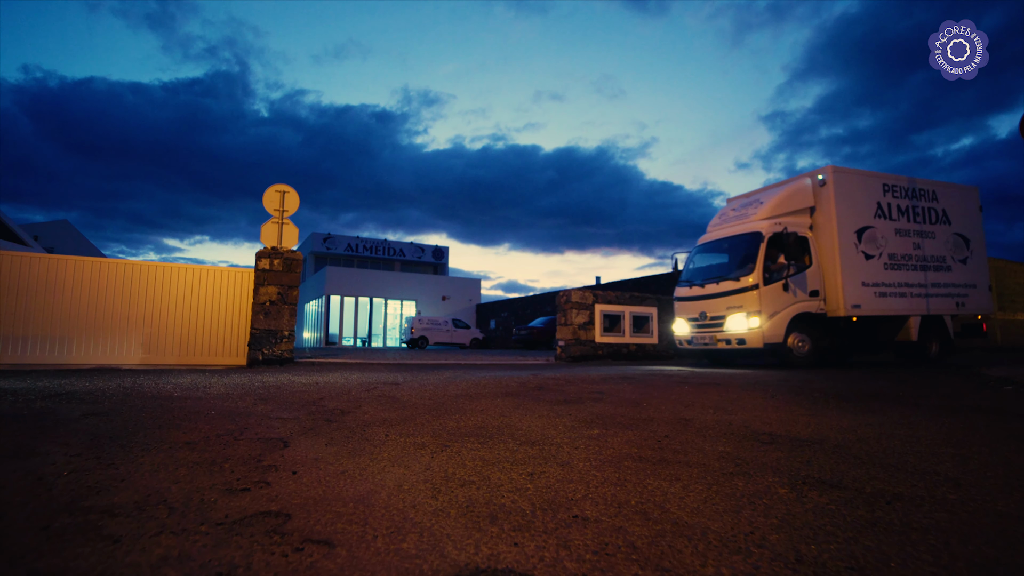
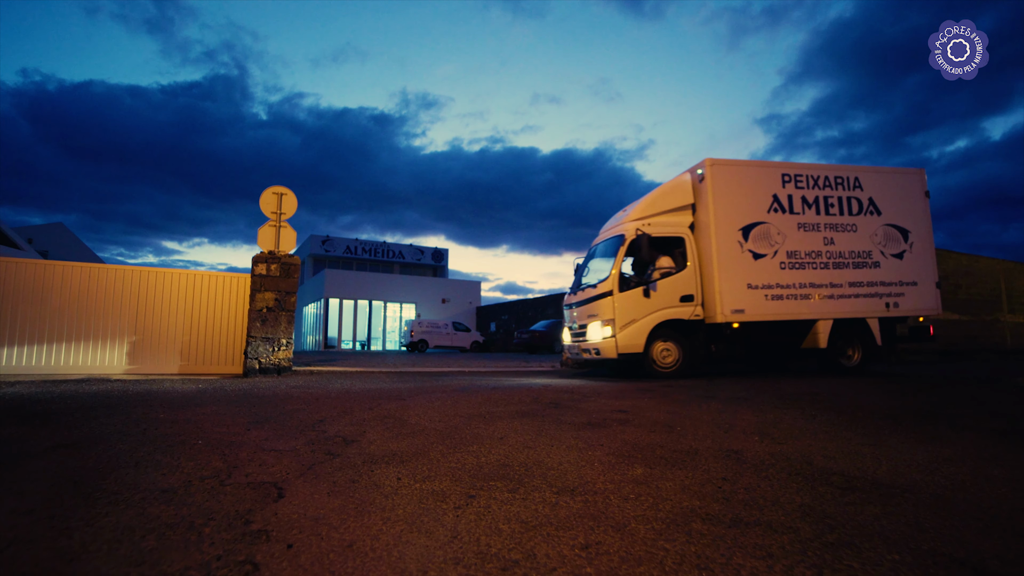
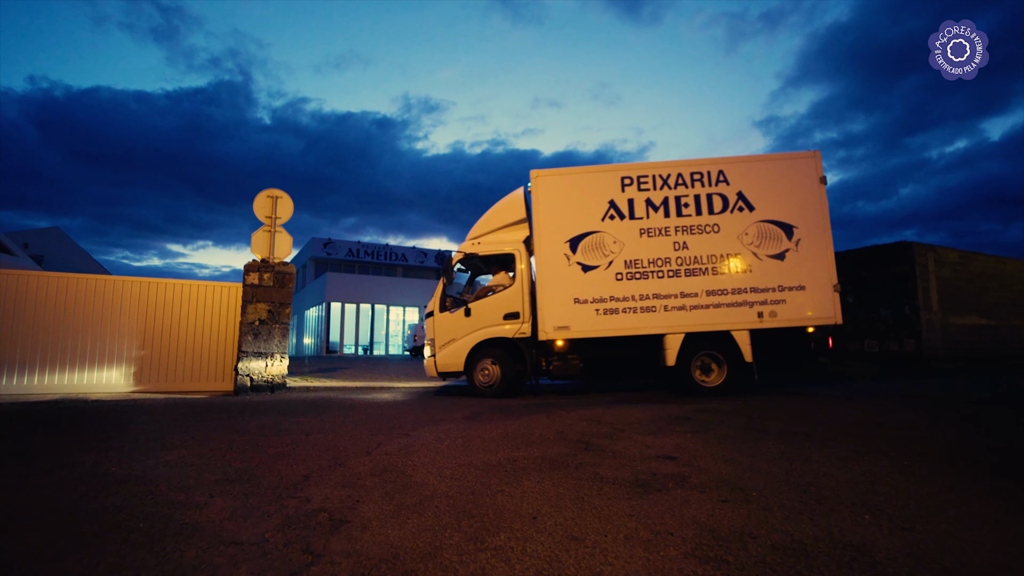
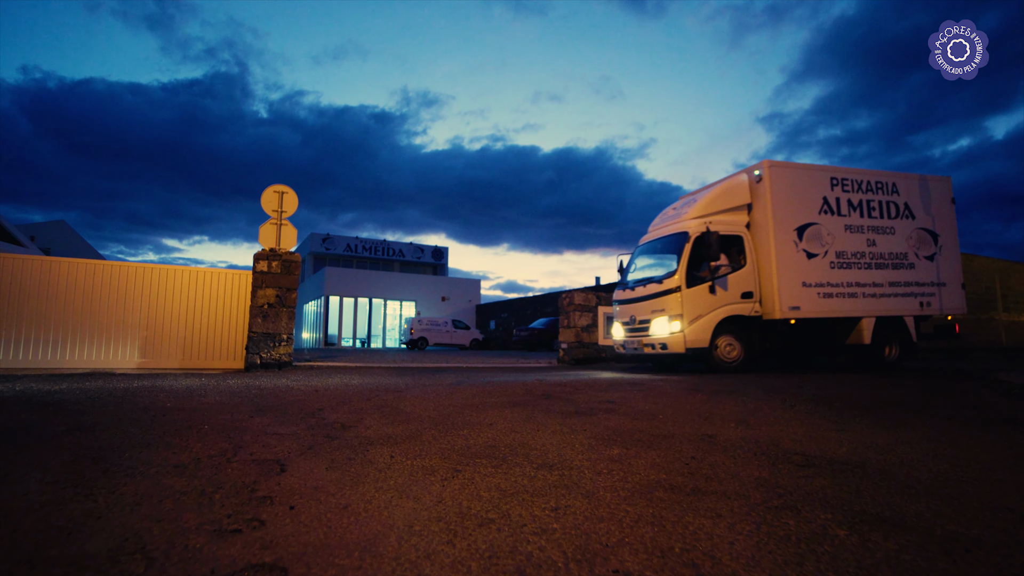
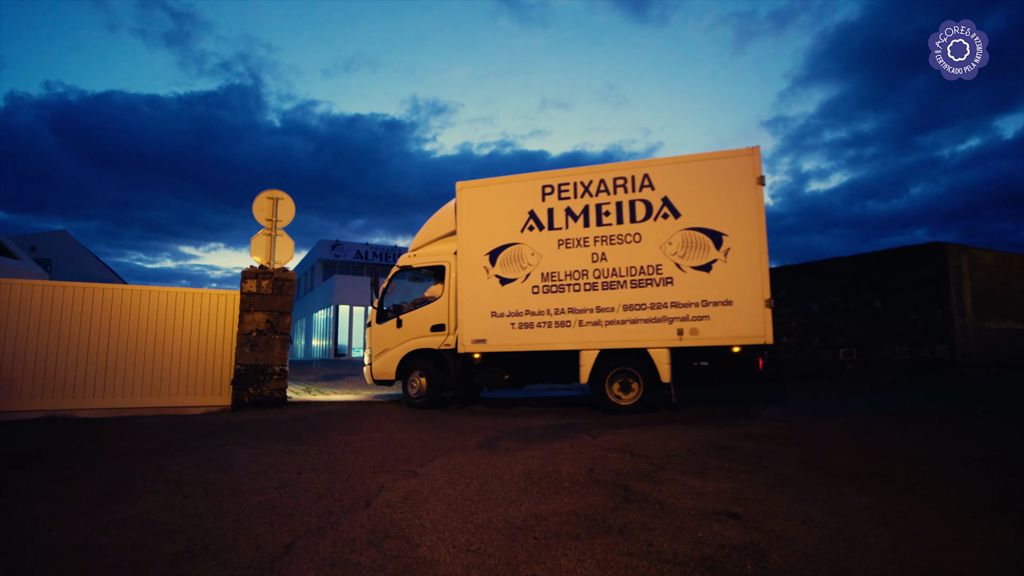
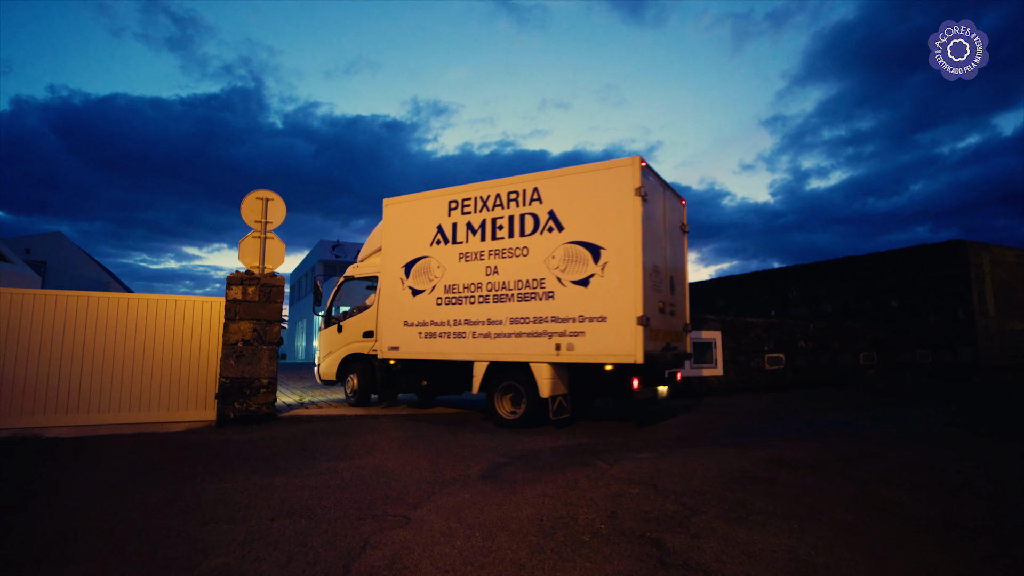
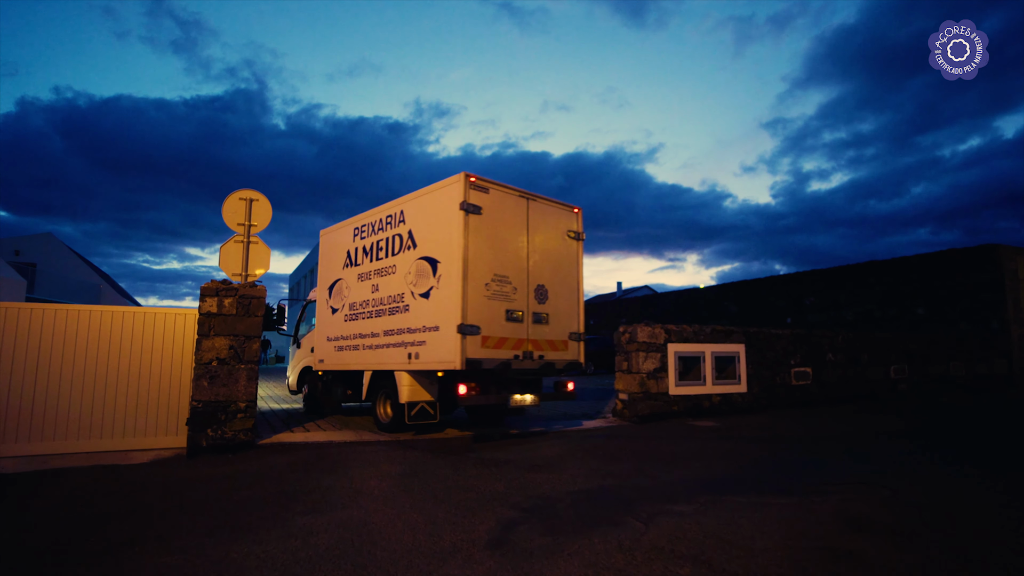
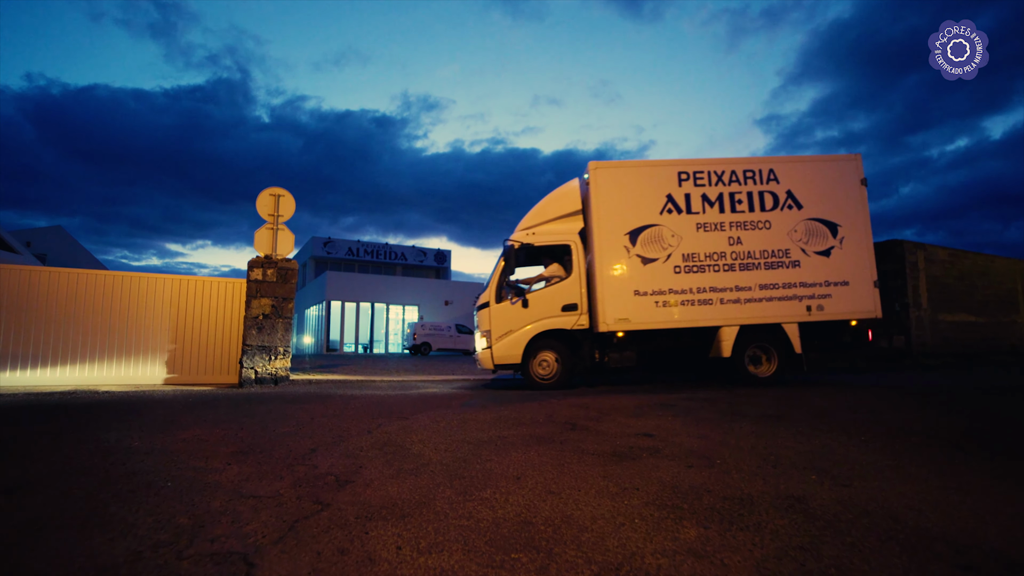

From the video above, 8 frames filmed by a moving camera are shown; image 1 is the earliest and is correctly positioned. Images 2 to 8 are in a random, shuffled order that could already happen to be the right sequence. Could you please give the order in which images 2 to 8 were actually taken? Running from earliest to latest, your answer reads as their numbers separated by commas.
4, 2, 8, 3, 5, 6, 7
